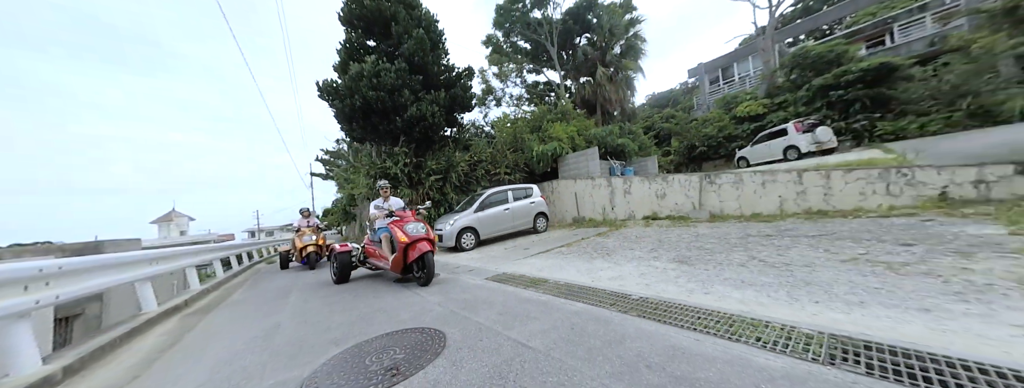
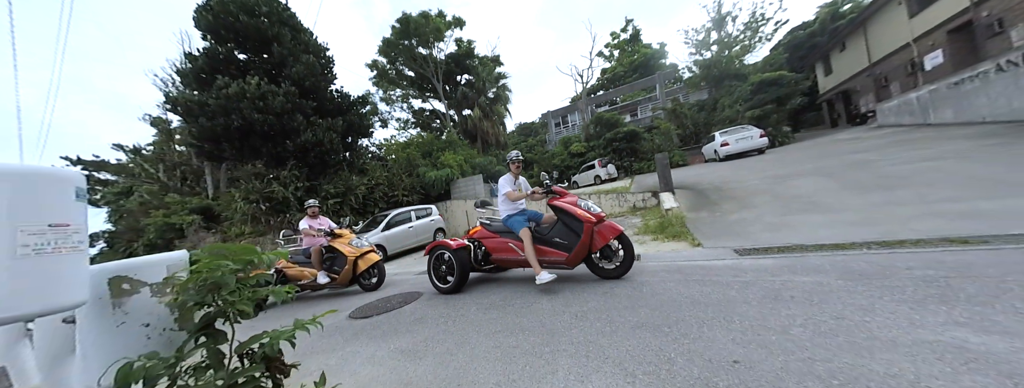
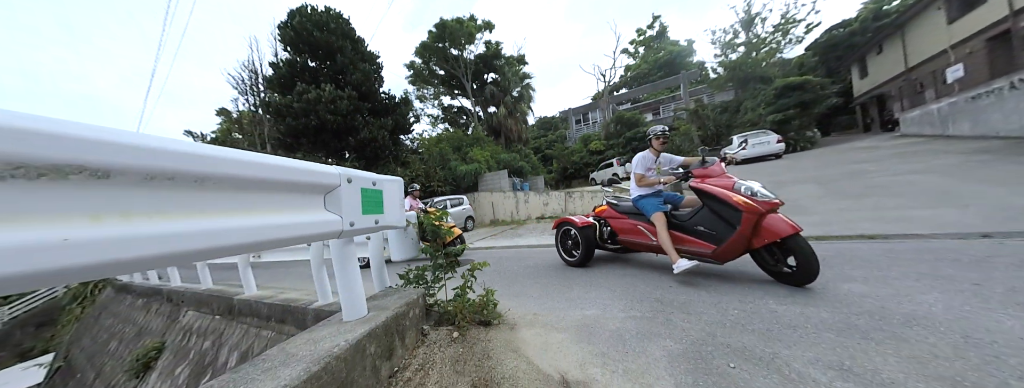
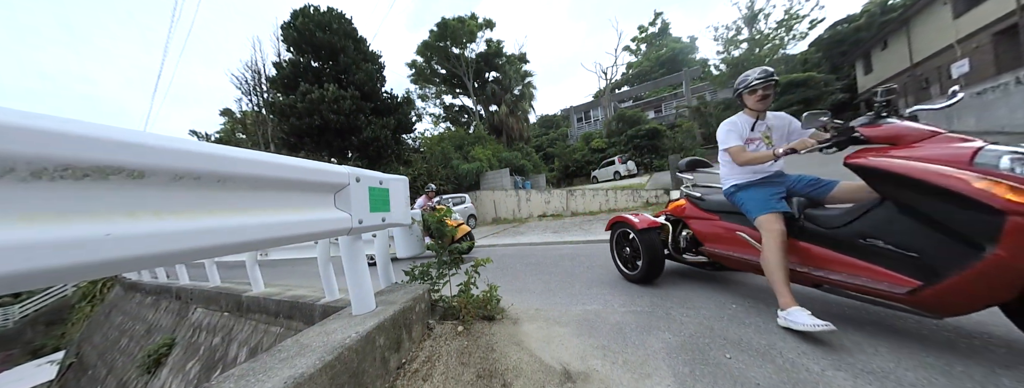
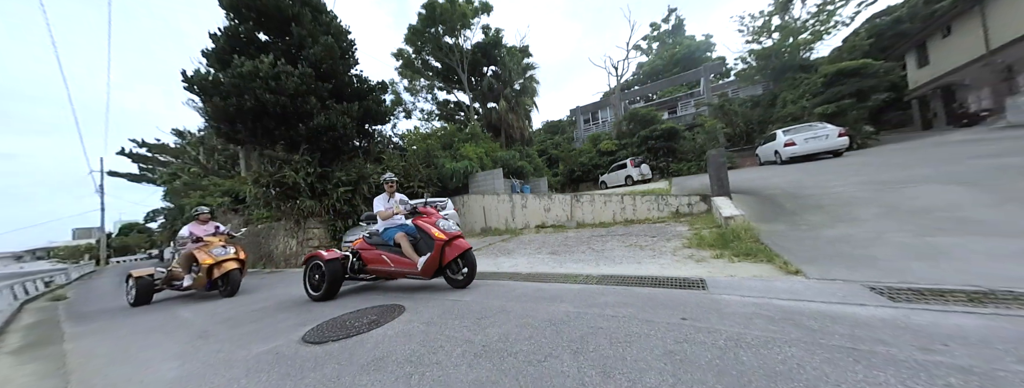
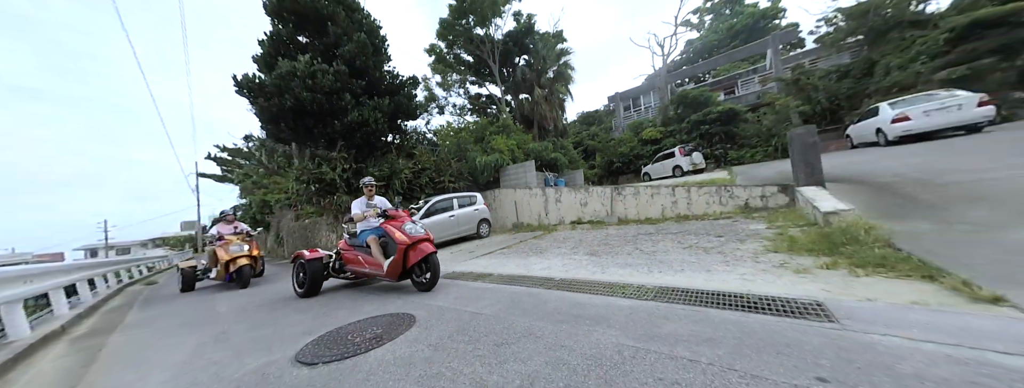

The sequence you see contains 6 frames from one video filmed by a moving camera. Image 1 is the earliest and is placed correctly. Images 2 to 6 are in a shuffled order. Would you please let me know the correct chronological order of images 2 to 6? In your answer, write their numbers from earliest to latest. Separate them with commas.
6, 5, 2, 3, 4
